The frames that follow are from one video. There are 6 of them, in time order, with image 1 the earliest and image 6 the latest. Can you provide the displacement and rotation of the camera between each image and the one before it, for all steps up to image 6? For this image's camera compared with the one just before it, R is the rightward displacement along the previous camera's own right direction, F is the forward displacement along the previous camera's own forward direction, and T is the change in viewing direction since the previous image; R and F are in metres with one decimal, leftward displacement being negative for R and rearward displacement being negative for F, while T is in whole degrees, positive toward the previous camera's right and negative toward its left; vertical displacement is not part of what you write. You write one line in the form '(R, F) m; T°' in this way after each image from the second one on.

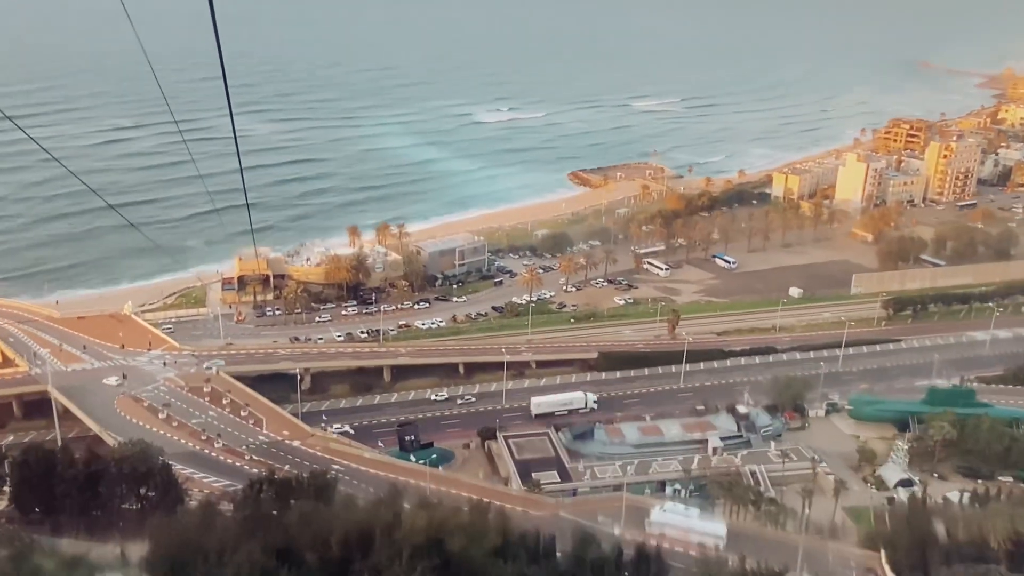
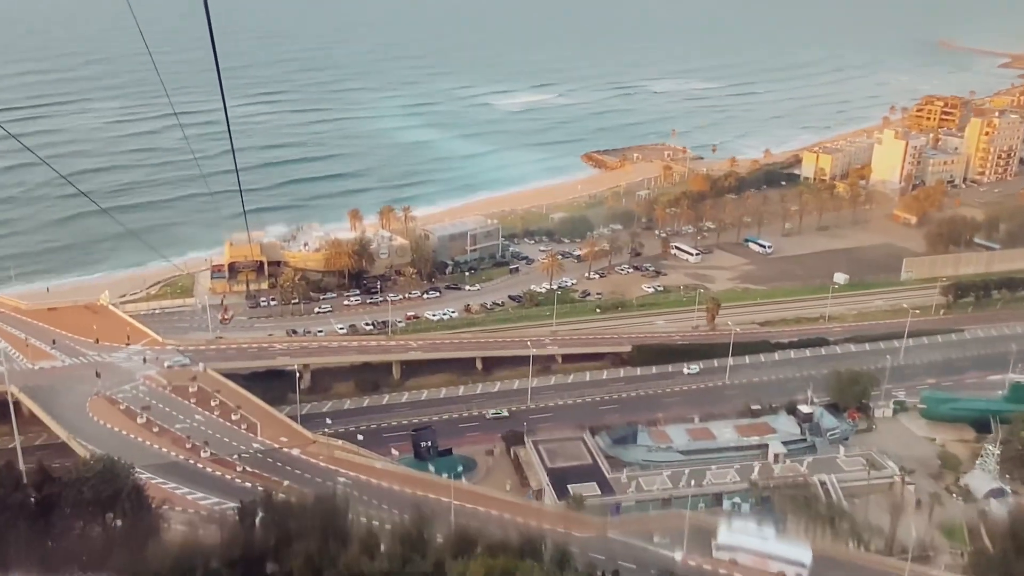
(-1.5, +5.4) m; 0°
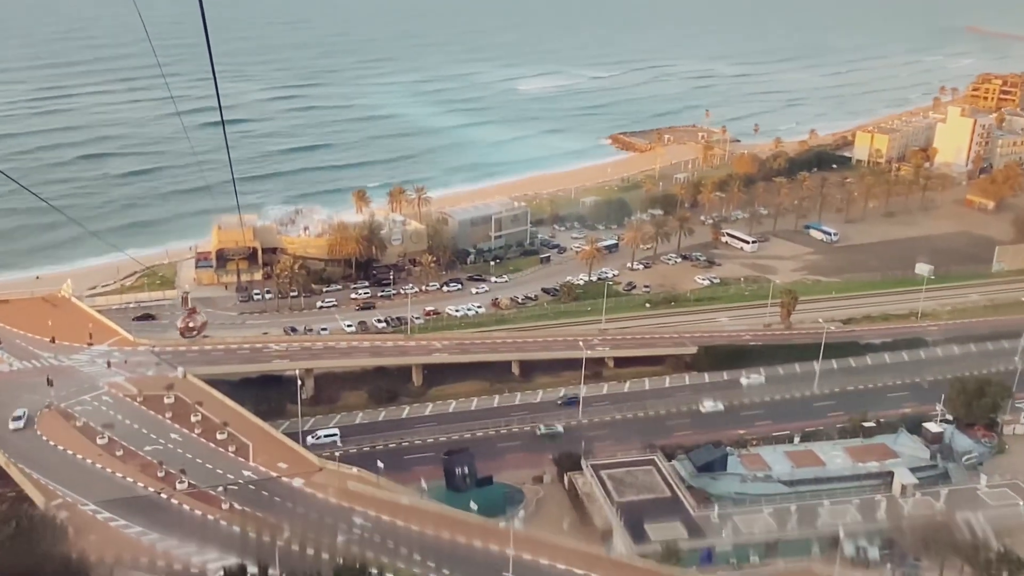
(-2.1, +7.4) m; 0°
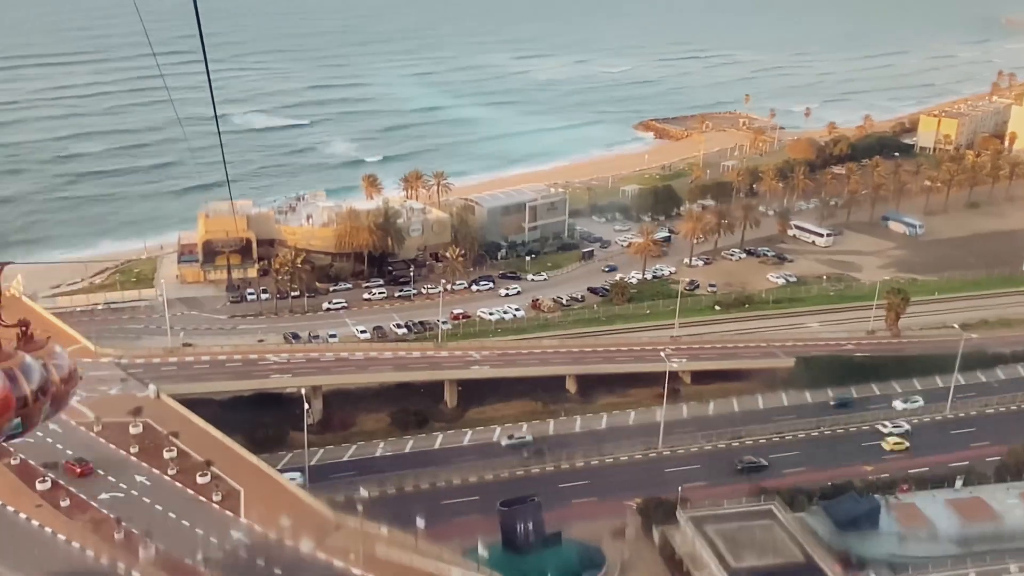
(-2.1, +7.1) m; 0°
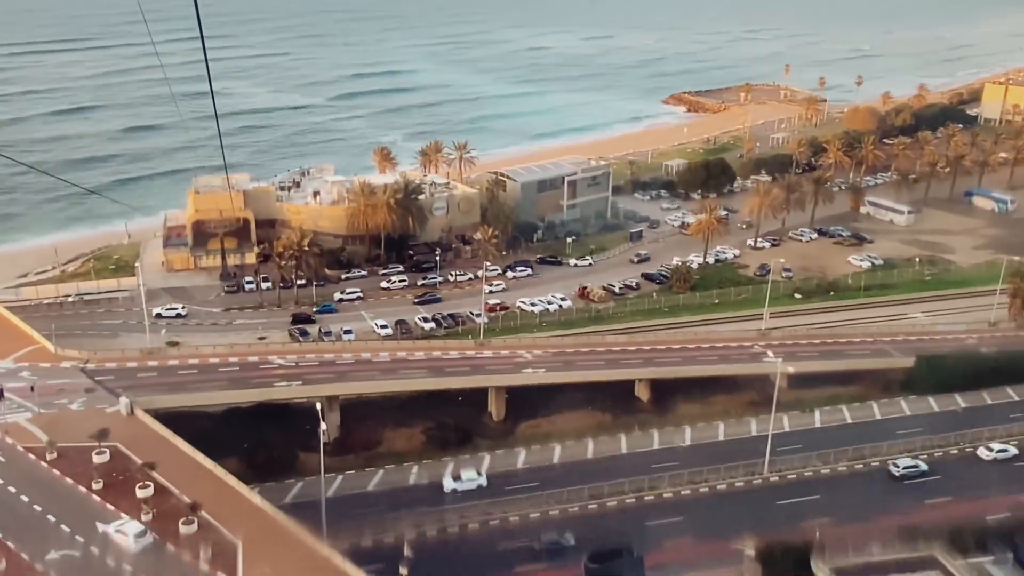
(-1.7, +5.5) m; 0°
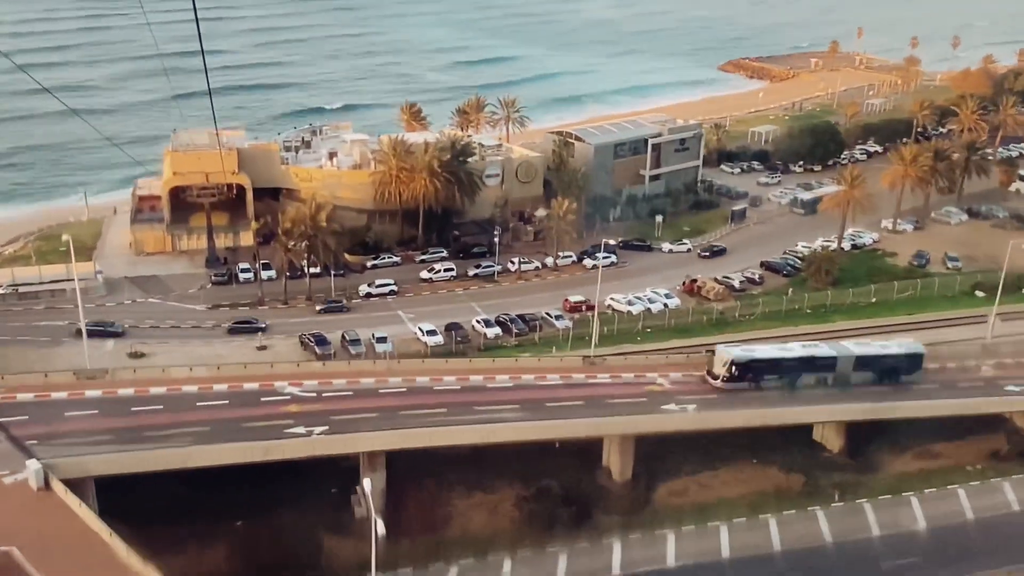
(-2.5, +8.0) m; 0°
